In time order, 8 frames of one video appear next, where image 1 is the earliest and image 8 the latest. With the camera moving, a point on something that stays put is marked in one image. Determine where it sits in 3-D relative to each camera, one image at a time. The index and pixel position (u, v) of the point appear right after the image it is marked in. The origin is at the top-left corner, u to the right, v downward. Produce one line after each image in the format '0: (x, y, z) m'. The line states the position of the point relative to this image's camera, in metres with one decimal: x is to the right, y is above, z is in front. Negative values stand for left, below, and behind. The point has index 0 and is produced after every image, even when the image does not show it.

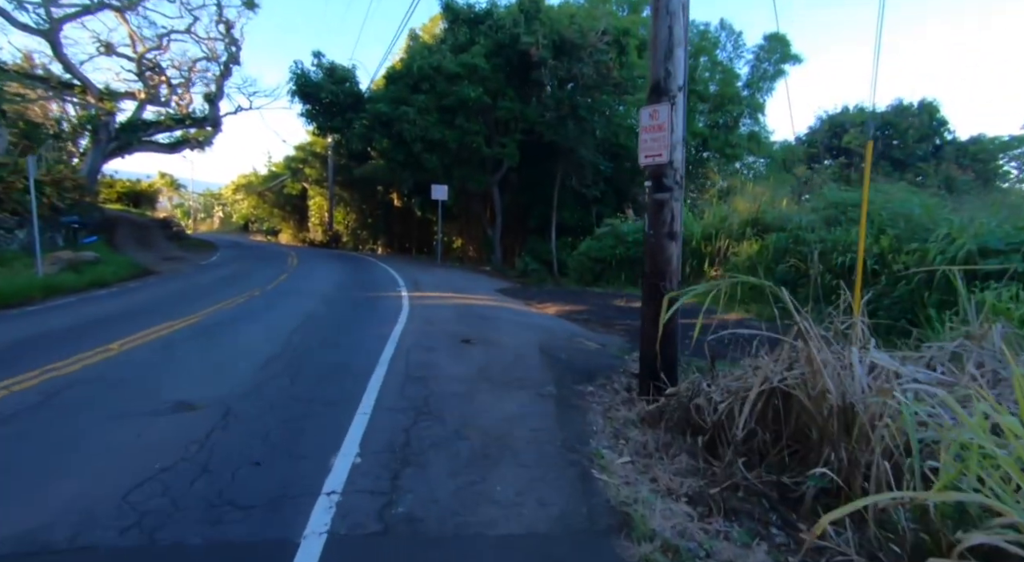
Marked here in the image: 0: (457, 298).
0: (-1.5, -0.5, +14.8) m
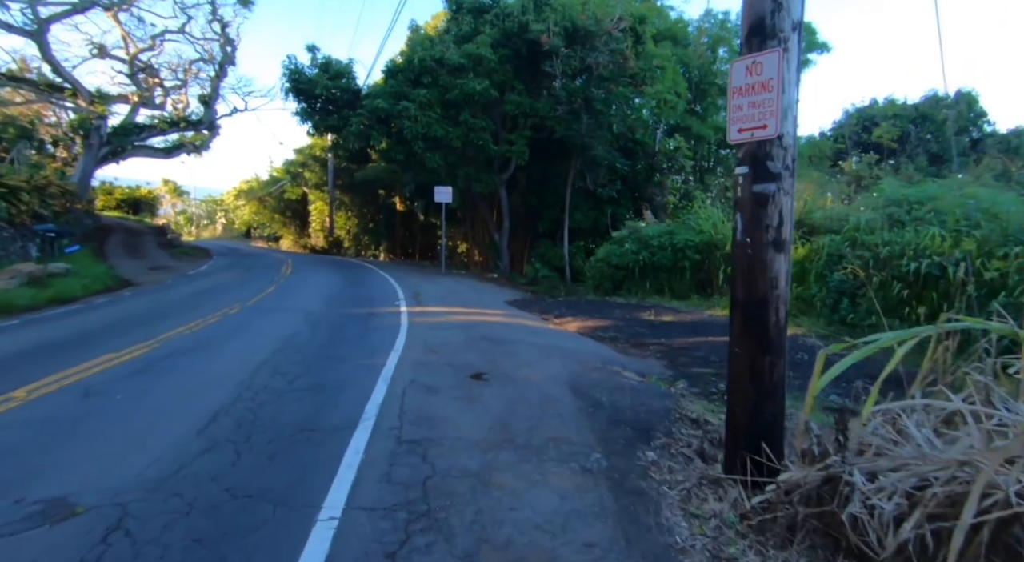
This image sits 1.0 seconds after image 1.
0: (-1.2, -0.8, +13.0) m
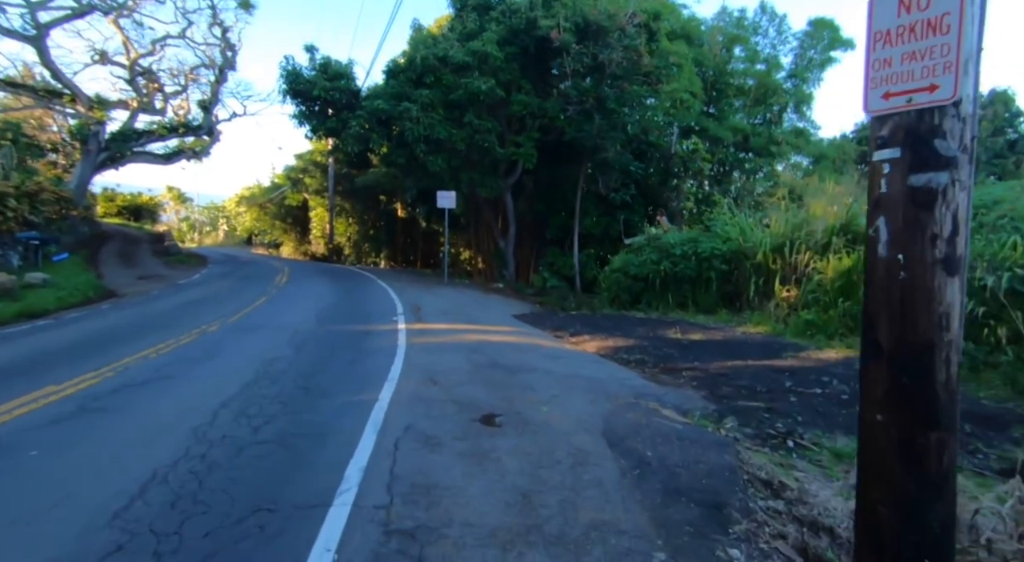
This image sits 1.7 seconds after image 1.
0: (-0.9, -1.1, +11.6) m
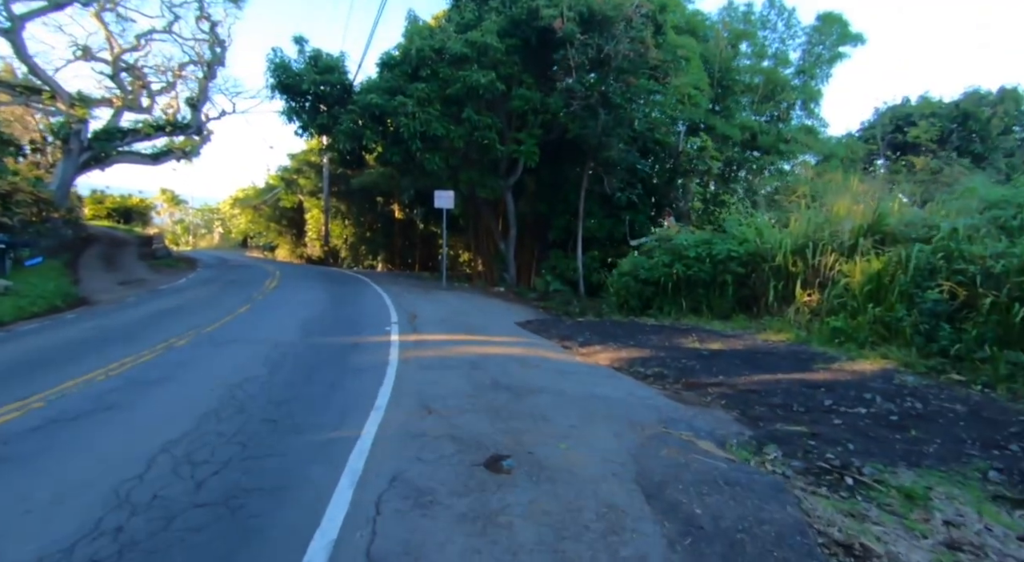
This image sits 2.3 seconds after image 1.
0: (-0.9, -1.2, +10.6) m
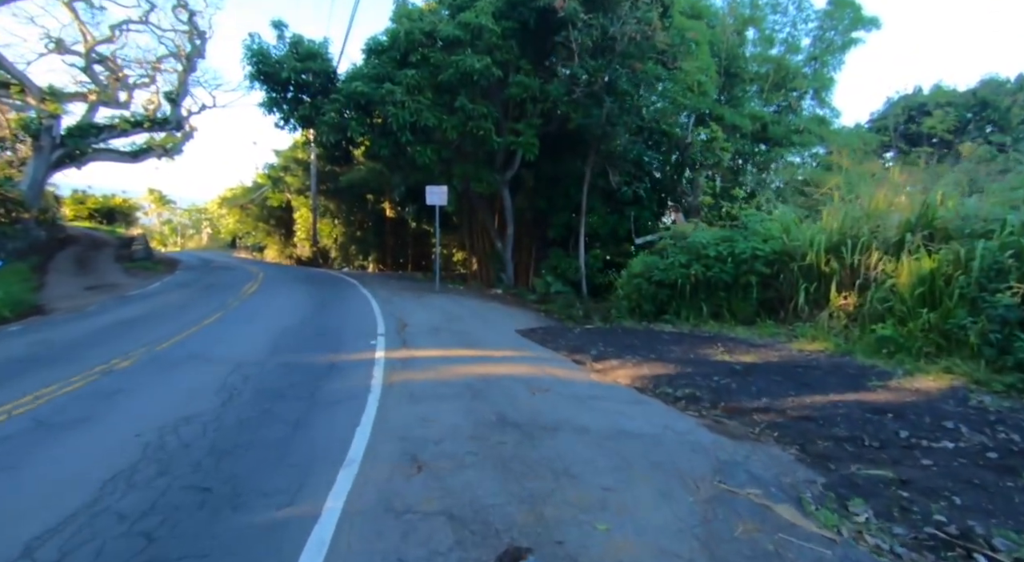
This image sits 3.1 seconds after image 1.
0: (-0.8, -1.3, +9.2) m
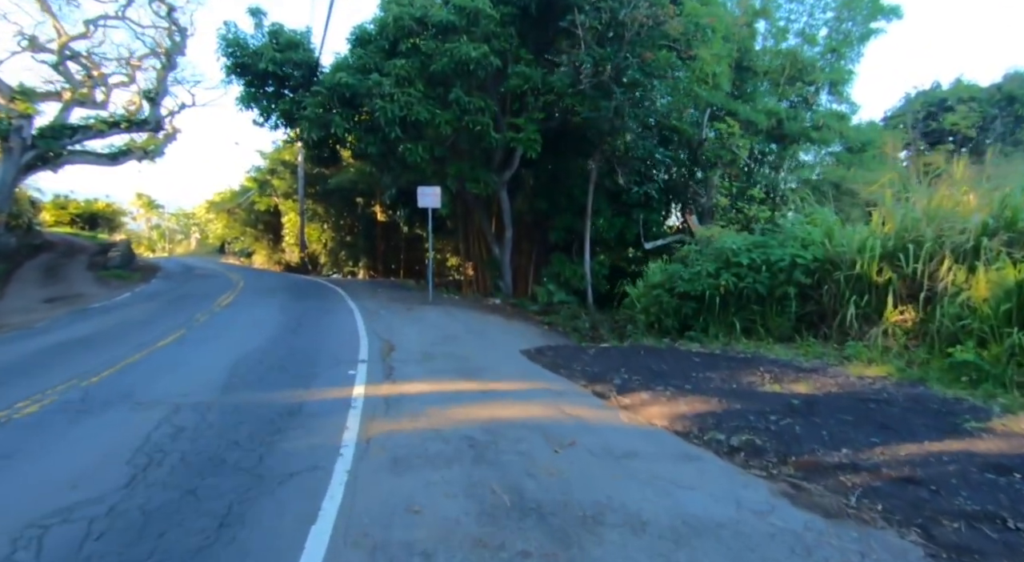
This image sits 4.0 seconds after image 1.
0: (-0.7, -1.6, +7.5) m
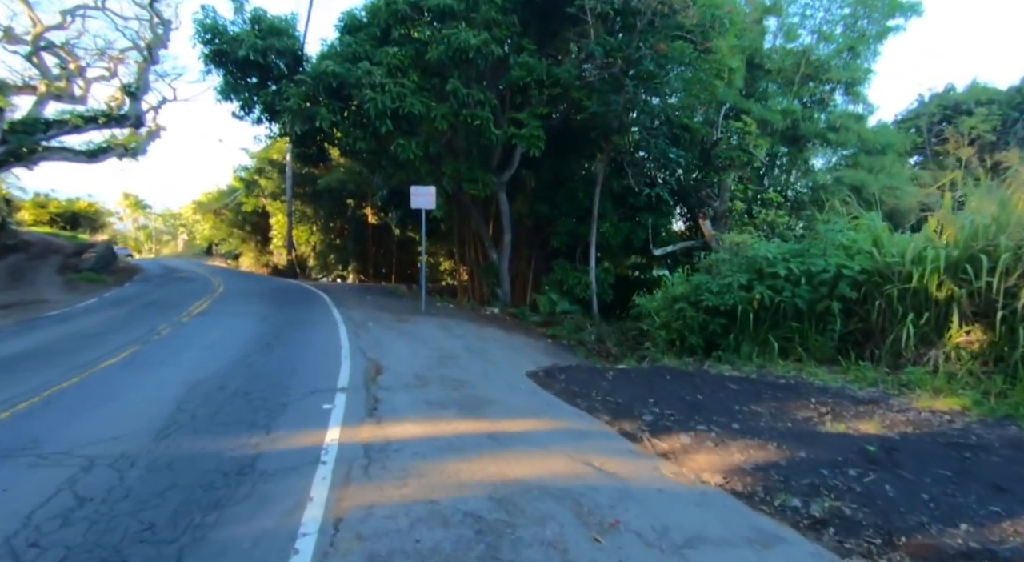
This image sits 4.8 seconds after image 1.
0: (-0.5, -1.8, +6.0) m
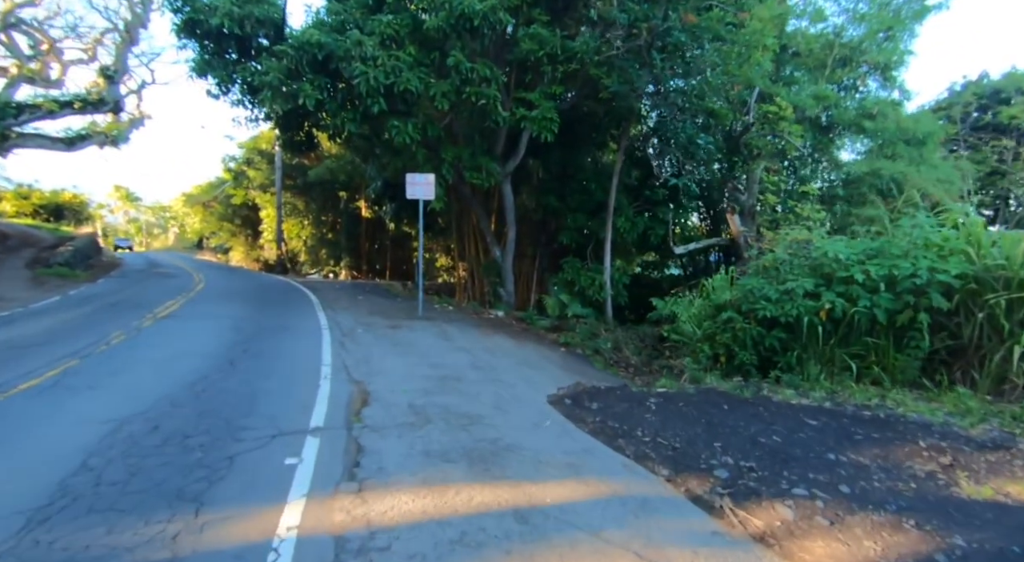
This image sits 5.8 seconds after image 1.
0: (-0.2, -1.9, +4.1) m
